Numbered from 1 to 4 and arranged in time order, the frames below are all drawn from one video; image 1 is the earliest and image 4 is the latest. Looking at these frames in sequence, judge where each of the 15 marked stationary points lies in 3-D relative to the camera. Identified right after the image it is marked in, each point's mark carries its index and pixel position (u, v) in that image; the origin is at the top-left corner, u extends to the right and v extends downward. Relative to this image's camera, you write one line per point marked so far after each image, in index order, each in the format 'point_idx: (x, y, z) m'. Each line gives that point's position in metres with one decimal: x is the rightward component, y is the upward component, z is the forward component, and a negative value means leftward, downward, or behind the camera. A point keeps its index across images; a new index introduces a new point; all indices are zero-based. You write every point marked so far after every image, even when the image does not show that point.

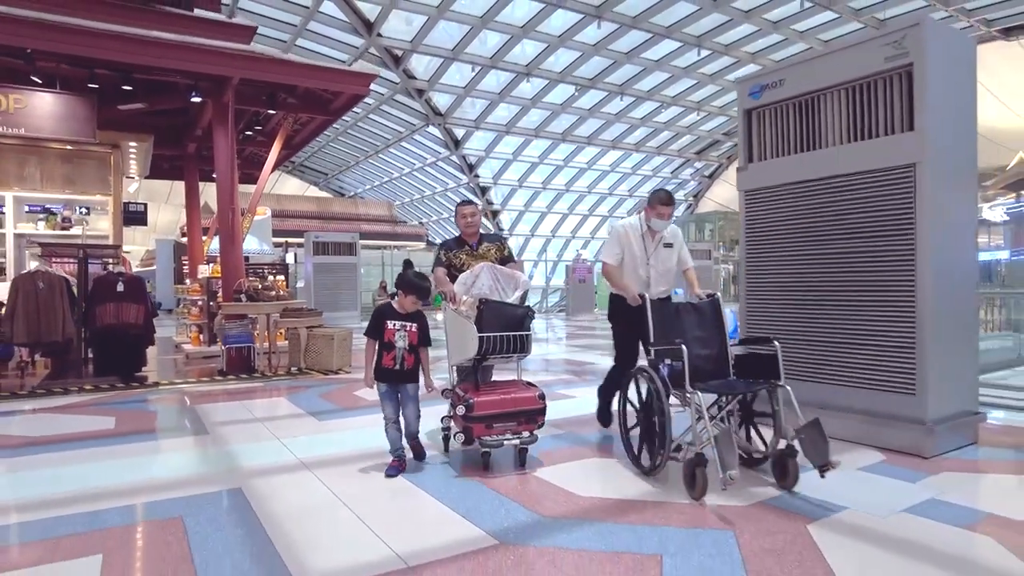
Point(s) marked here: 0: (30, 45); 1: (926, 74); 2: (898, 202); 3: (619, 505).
0: (-4.9, +2.4, +6.4) m
1: (+2.3, +1.2, +3.4) m
2: (+2.2, +0.5, +3.5) m
3: (+0.5, -1.0, +2.9) m
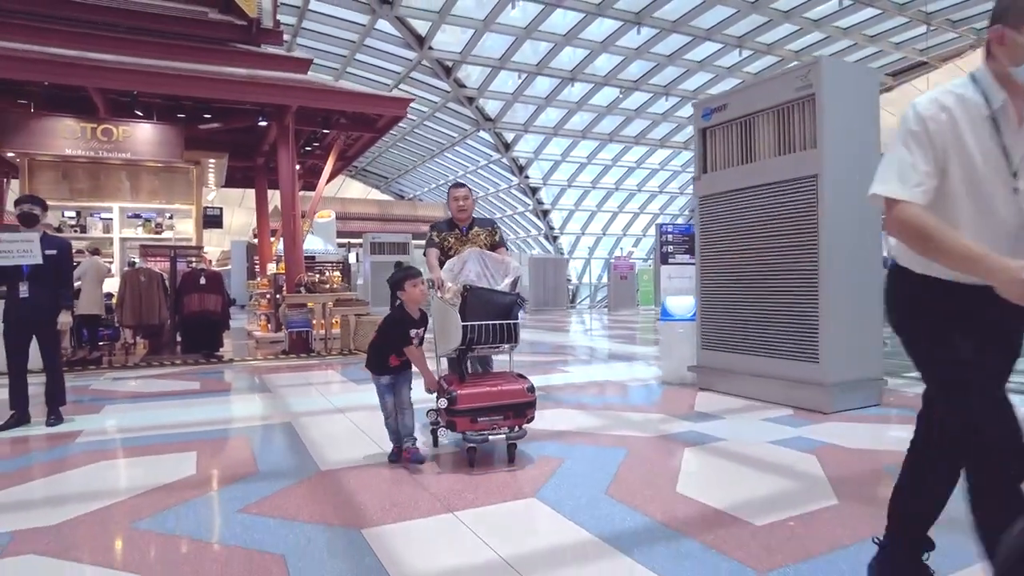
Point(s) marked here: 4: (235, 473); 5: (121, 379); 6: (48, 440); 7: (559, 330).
0: (-4.7, +2.5, +7.8) m
1: (+2.1, +1.3, +4.2) m
2: (+2.0, +0.6, +4.3) m
3: (+0.3, -0.9, +3.9) m
4: (-1.4, -1.0, +3.2) m
5: (-4.2, -1.0, +6.8) m
6: (-3.0, -1.0, +4.1) m
7: (+1.1, -1.0, +14.3) m
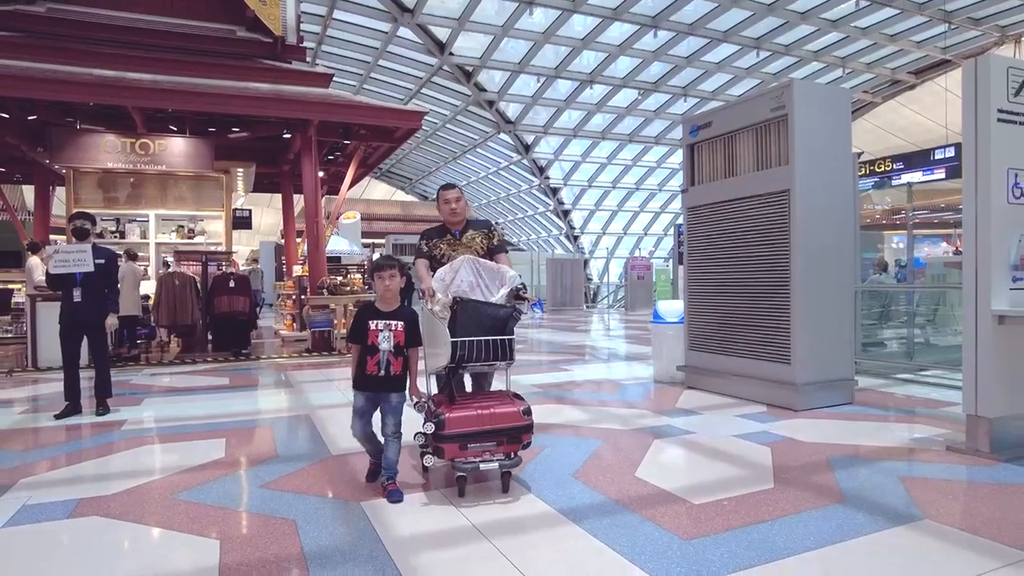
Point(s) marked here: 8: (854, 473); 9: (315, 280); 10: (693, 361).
0: (-4.6, +2.5, +8.4) m
1: (+2.1, +1.2, +4.5) m
2: (+2.0, +0.5, +4.7) m
3: (+0.2, -0.9, +4.3) m
4: (-1.5, -1.0, +3.7) m
5: (-4.2, -1.0, +7.4) m
6: (-3.1, -1.0, +4.6) m
7: (+1.5, -1.0, +14.7) m
8: (+1.7, -0.9, +3.1) m
9: (-3.1, +0.1, +10.0) m
10: (+1.6, -0.7, +5.6) m
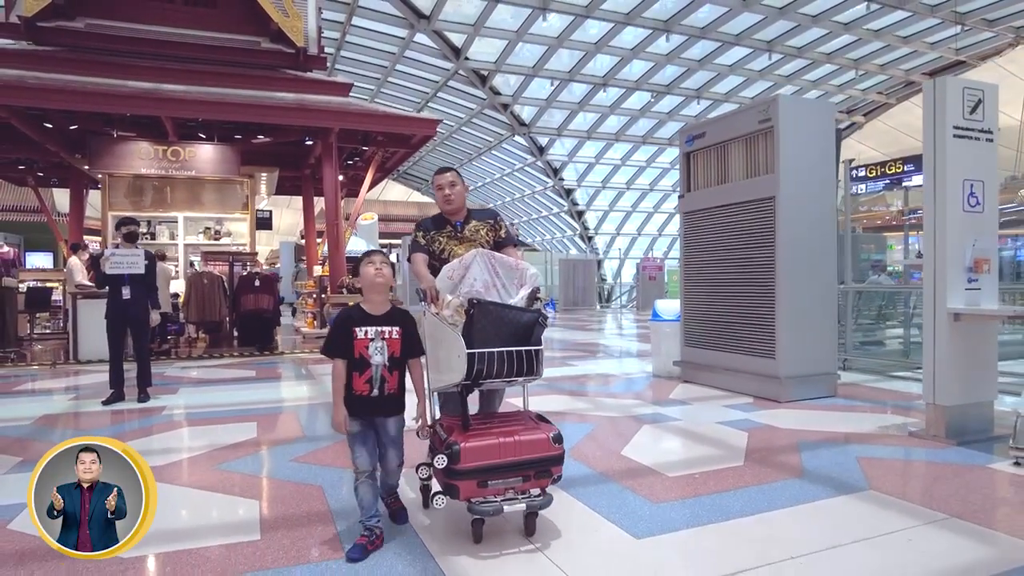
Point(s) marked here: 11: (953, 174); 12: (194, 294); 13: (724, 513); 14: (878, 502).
0: (-4.4, +2.5, +8.9) m
1: (+2.1, +1.2, +4.9) m
2: (+2.0, +0.5, +5.0) m
3: (+0.3, -0.9, +4.6) m
4: (-1.5, -1.0, +4.1) m
5: (-4.1, -1.0, +7.9) m
6: (-3.0, -1.0, +5.1) m
7: (+1.8, -1.0, +15.1) m
8: (+1.7, -0.9, +3.5) m
9: (-3.0, +0.1, +10.4) m
10: (+1.7, -0.7, +6.0) m
11: (+2.5, +0.6, +3.6) m
12: (-4.7, -0.1, +9.1) m
13: (+0.9, -0.9, +2.6) m
14: (+1.6, -0.9, +2.7) m
